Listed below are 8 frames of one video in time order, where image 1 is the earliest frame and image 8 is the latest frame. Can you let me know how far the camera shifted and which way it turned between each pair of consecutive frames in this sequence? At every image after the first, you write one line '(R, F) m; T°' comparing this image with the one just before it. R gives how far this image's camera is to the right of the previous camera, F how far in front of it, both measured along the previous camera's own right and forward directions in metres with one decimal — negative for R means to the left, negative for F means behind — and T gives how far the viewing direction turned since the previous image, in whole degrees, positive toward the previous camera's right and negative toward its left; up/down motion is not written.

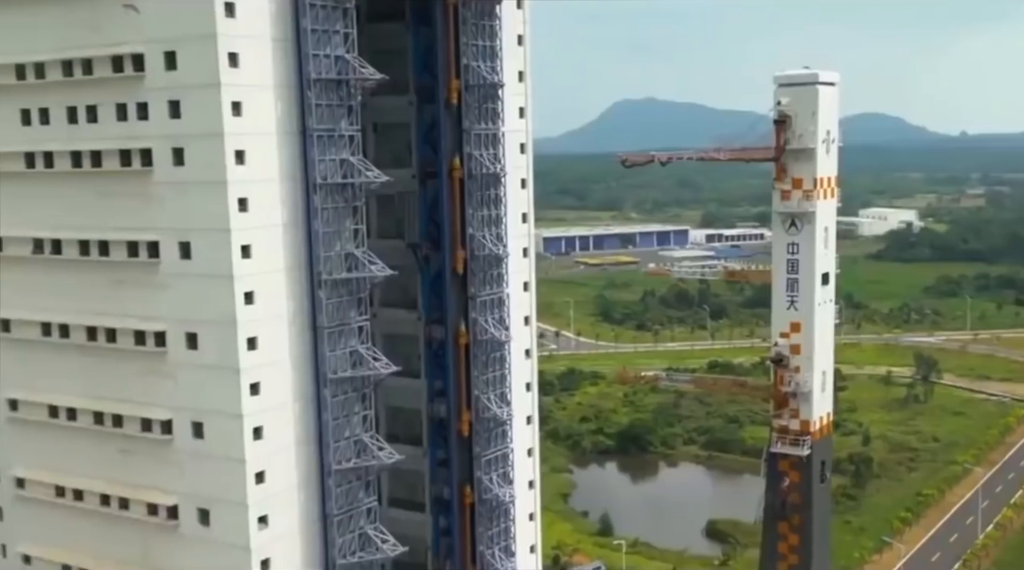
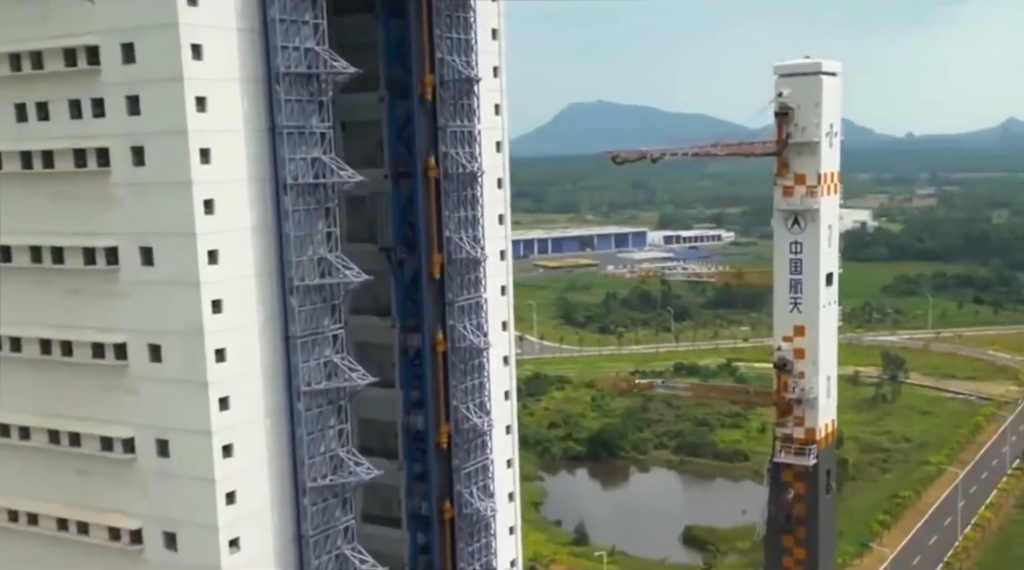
(-0.5, +1.1) m; +2°
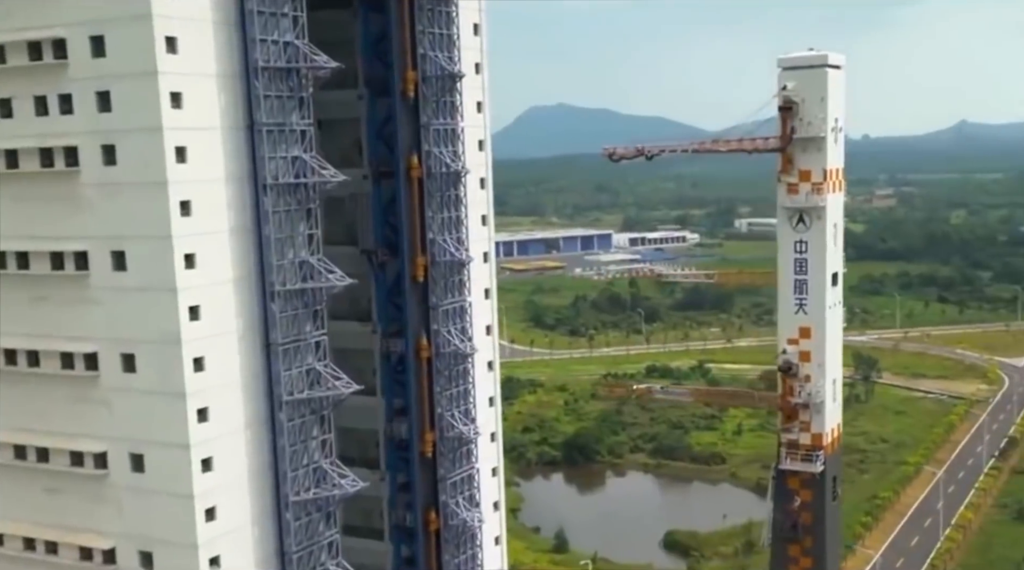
(-0.5, +0.8) m; +2°
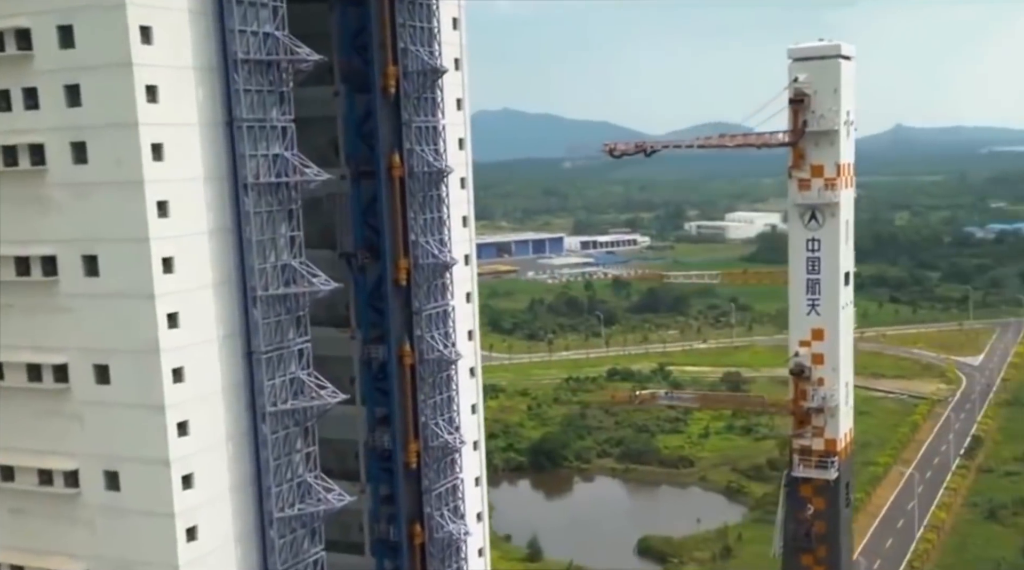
(-0.8, +0.9) m; +3°
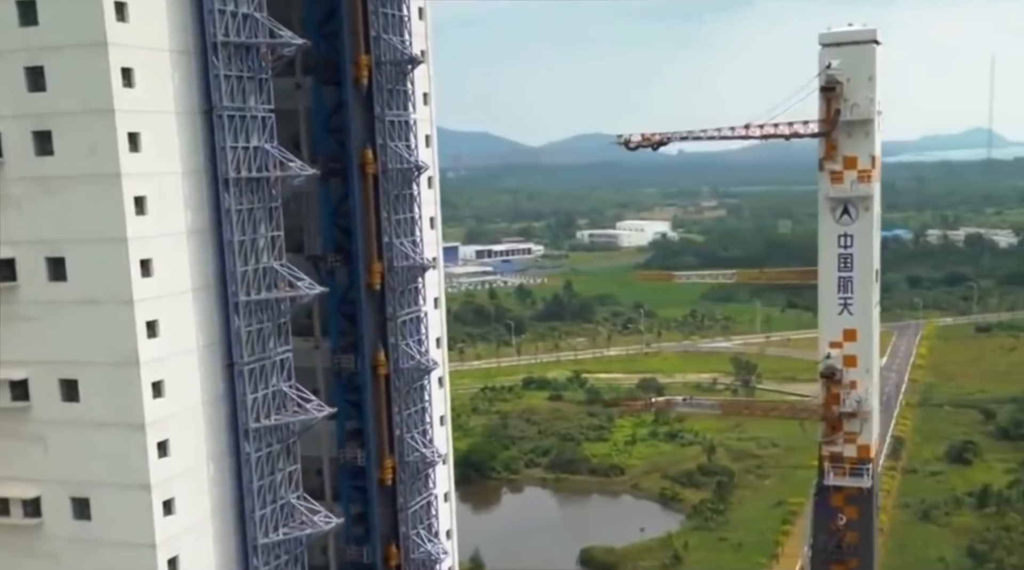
(-1.8, +1.3) m; +6°
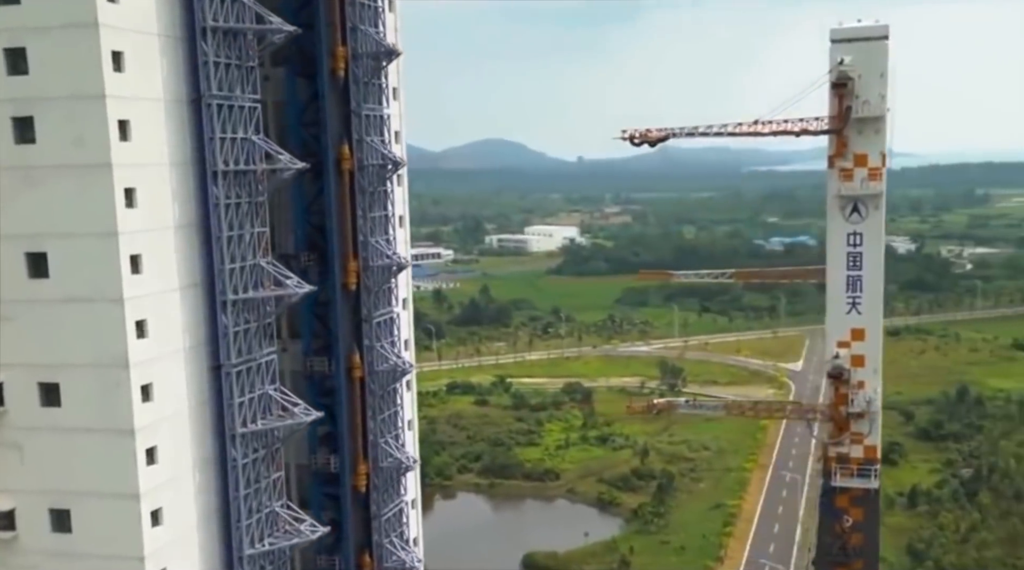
(-1.4, +0.5) m; +5°
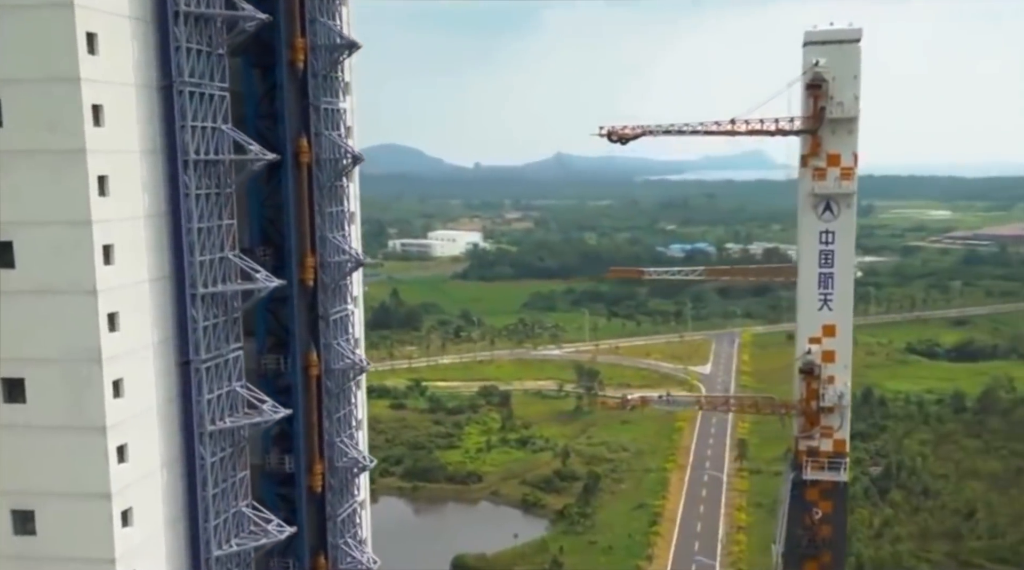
(-1.1, +0.1) m; +5°
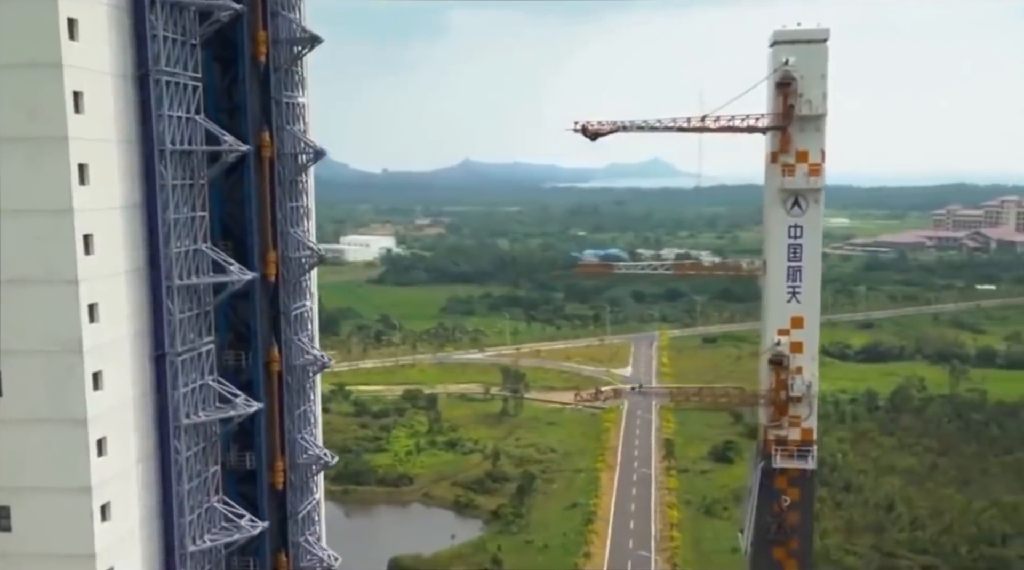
(-1.0, -0.1) m; +5°
